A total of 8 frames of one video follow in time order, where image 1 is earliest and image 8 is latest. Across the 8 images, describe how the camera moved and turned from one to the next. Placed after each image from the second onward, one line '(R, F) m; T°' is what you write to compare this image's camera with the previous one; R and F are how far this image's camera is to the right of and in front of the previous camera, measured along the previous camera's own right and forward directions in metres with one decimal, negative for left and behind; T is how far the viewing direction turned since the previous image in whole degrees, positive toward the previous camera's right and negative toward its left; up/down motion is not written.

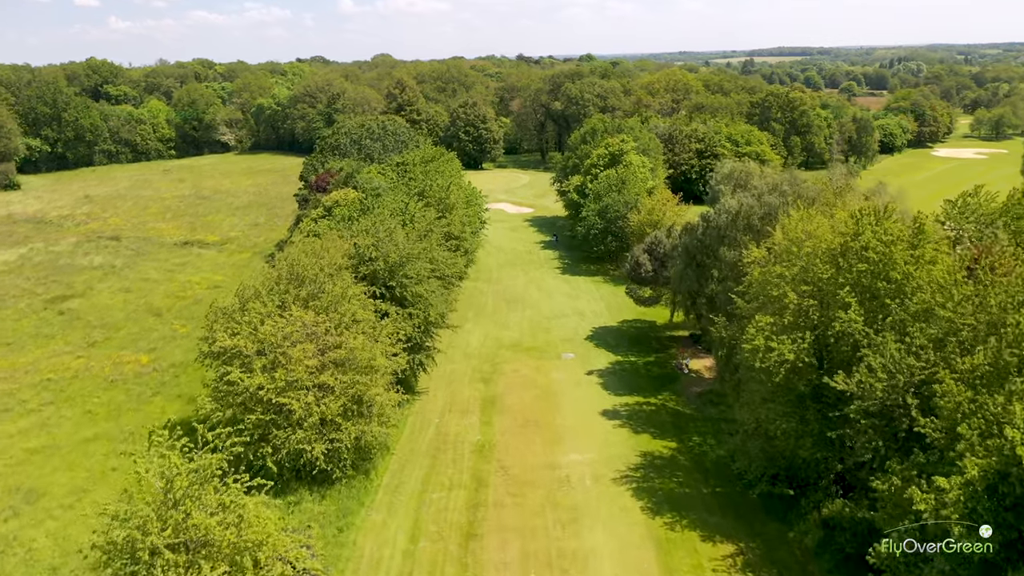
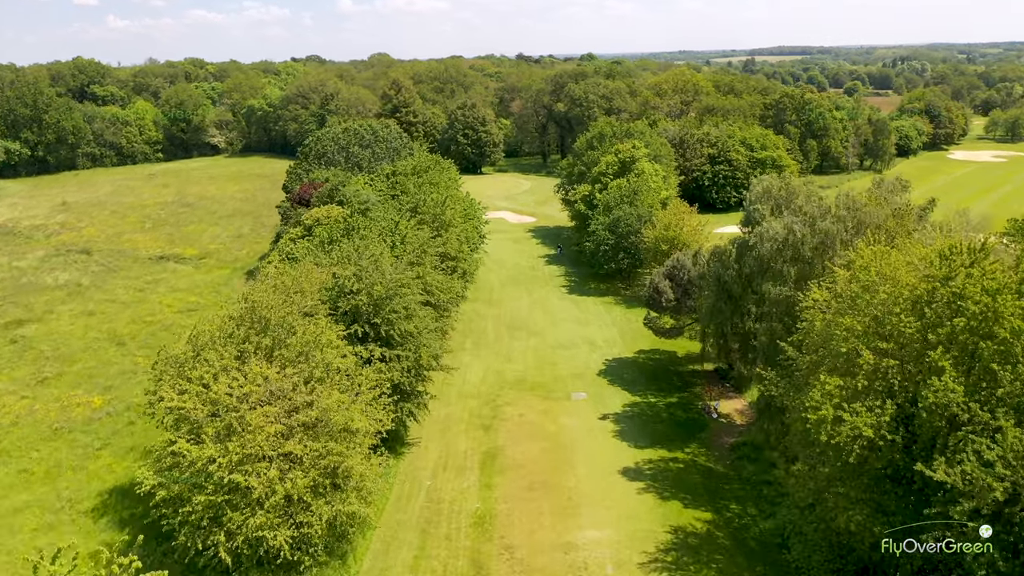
(-0.2, +4.2) m; 0°
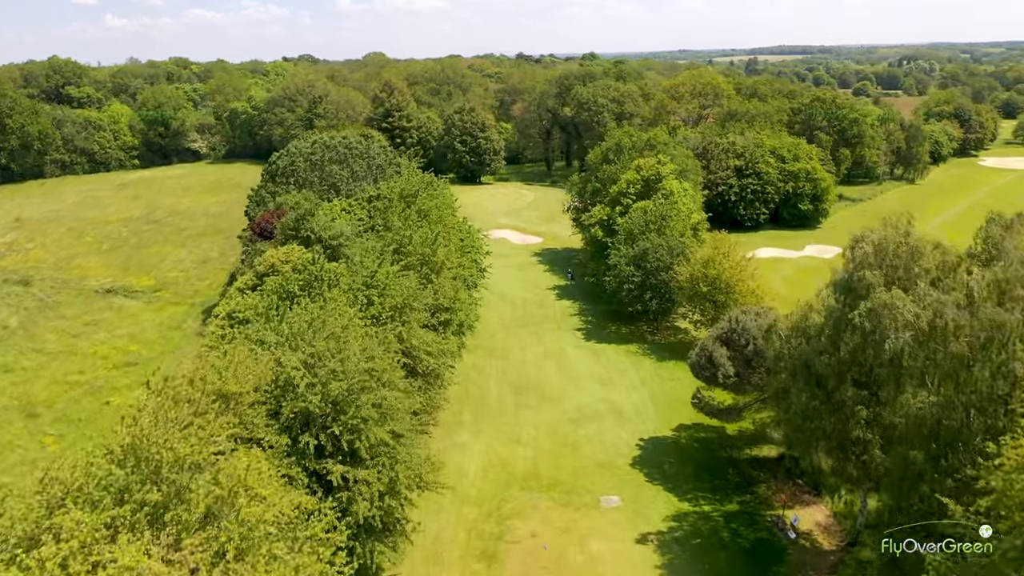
(-0.4, +7.3) m; 0°
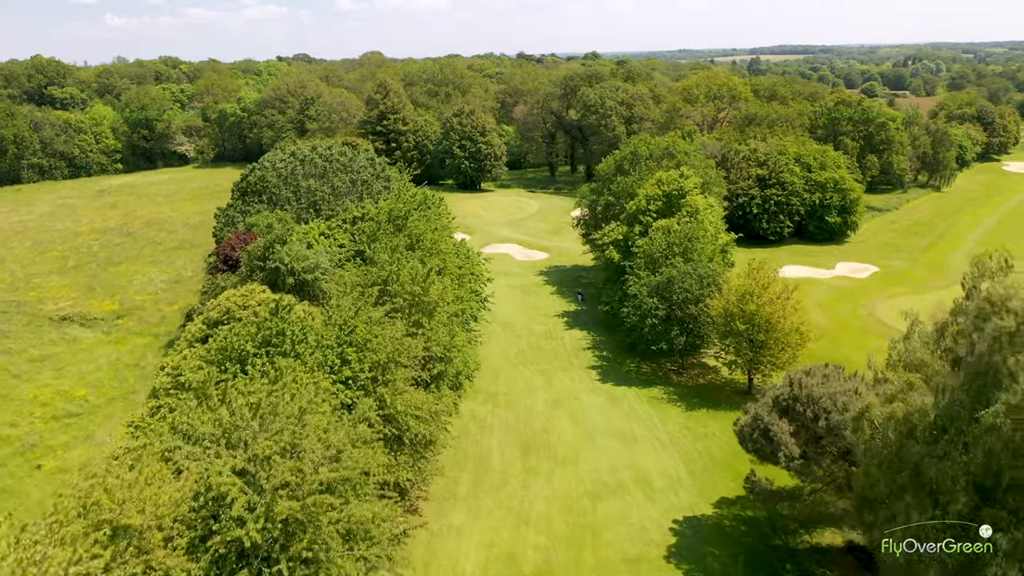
(-0.3, +4.9) m; 0°
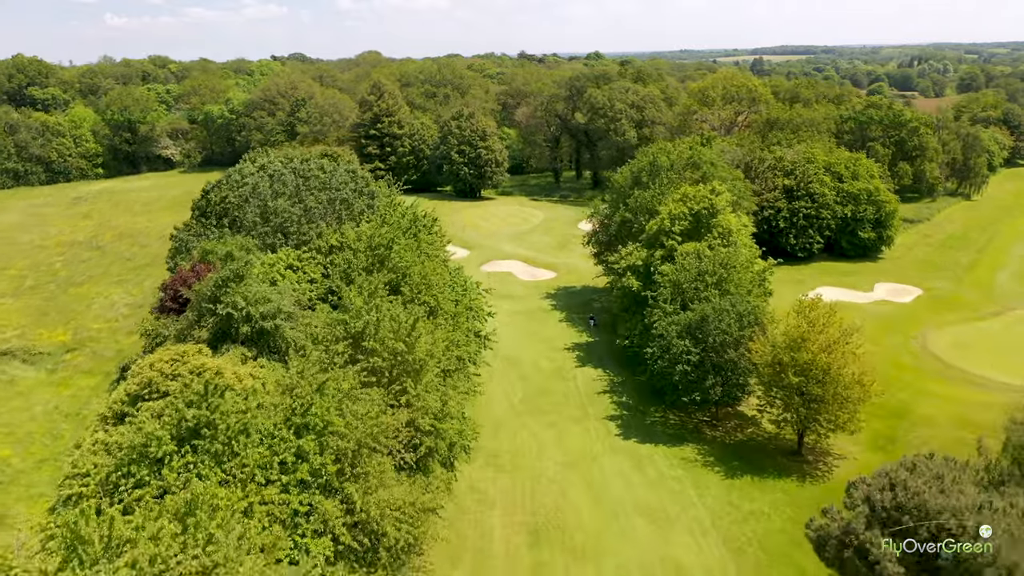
(-0.2, +5.0) m; 0°
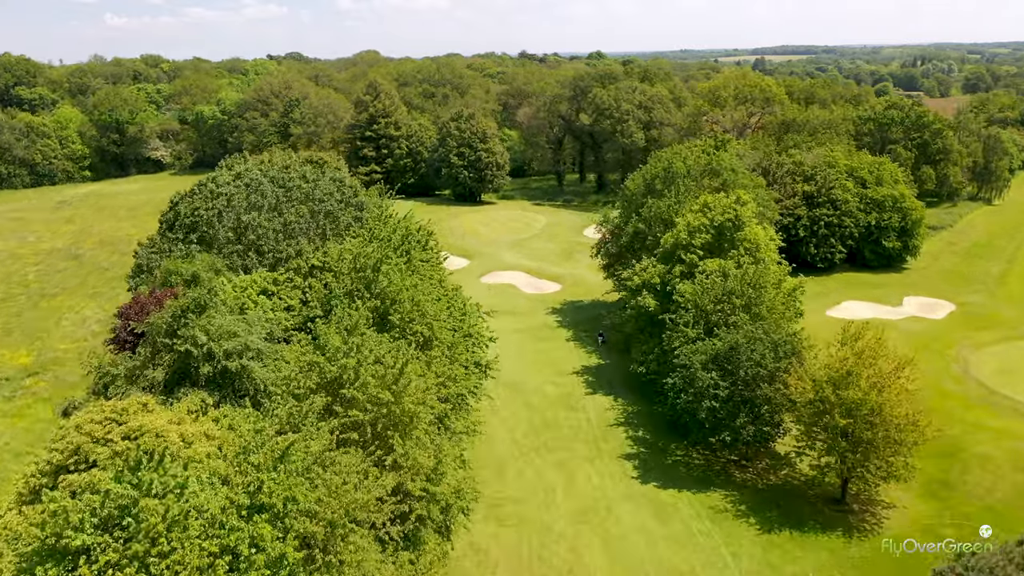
(-0.2, +3.1) m; 0°
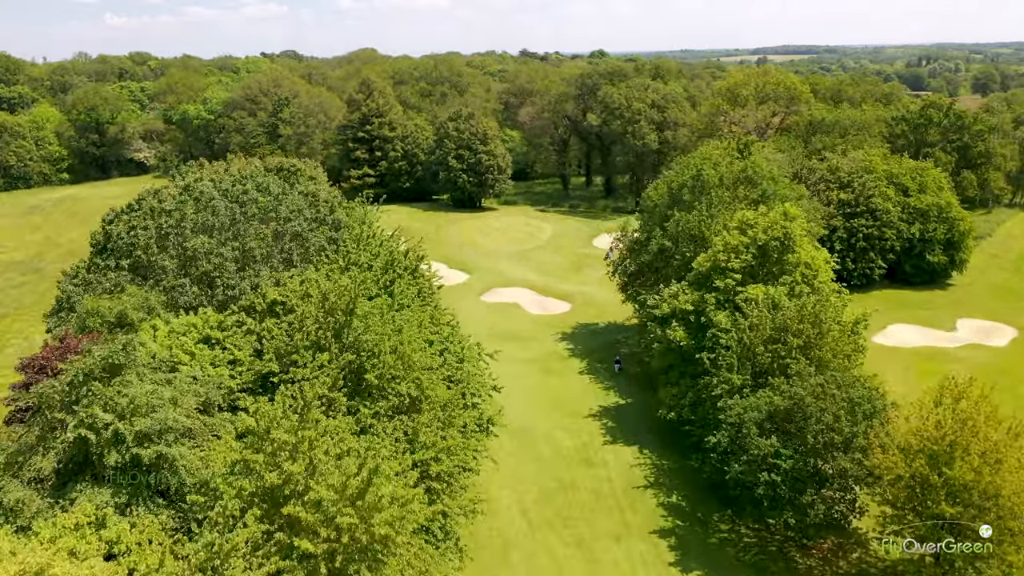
(-0.3, +4.8) m; 0°
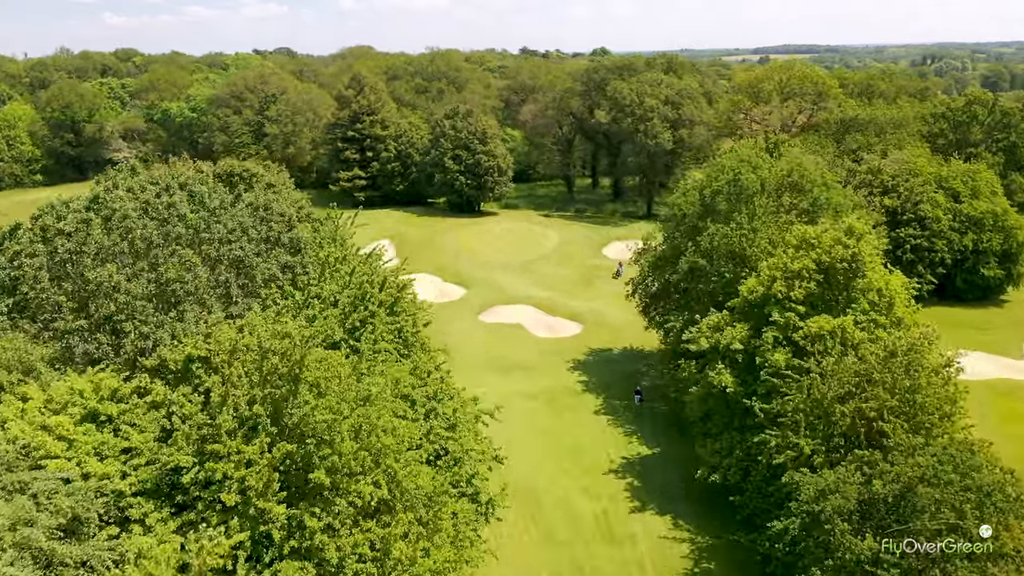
(-0.2, +4.9) m; 0°
